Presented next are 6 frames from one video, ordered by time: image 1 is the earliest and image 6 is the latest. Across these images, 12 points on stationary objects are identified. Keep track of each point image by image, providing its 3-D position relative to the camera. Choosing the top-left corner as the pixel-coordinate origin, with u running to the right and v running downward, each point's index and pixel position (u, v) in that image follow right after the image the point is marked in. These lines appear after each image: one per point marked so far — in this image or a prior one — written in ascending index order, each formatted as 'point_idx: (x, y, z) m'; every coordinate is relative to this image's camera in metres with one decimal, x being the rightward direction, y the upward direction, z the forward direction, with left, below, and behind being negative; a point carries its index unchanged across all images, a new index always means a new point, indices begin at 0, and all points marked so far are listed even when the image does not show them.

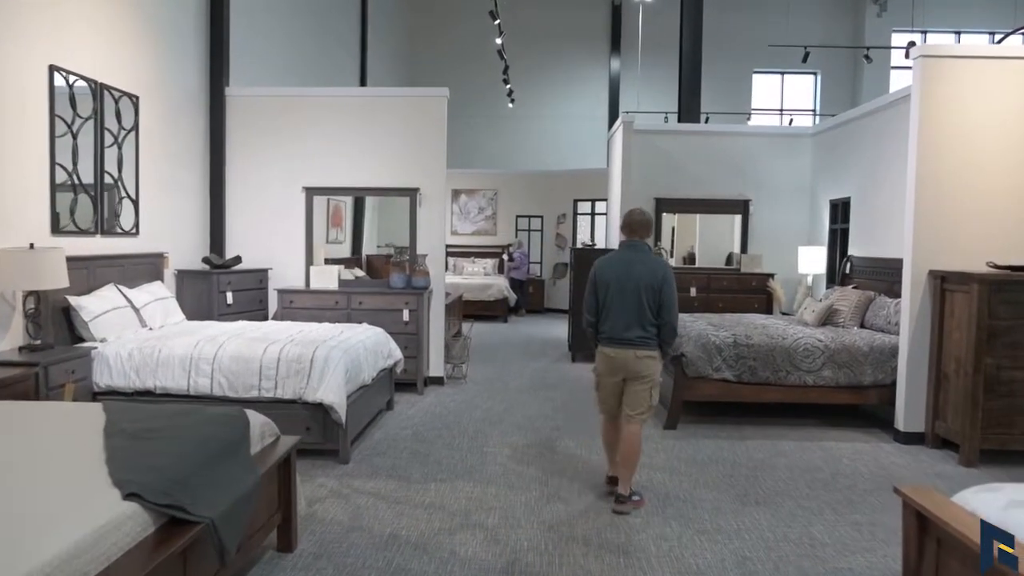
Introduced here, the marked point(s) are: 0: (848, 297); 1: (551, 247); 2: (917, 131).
0: (+2.6, -0.1, +5.7) m
1: (+0.7, +0.7, +13.1) m
2: (+2.5, +1.0, +4.6) m
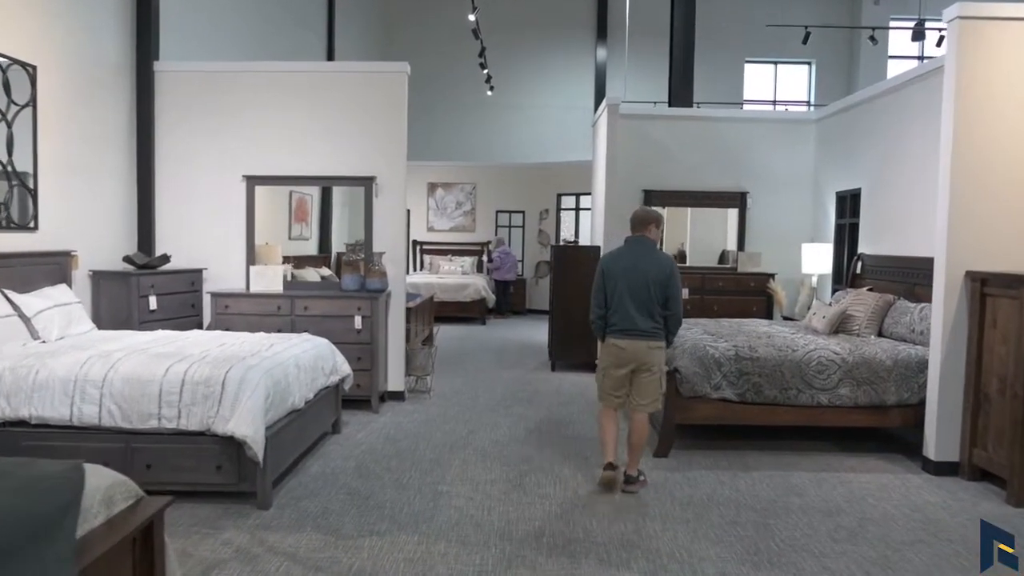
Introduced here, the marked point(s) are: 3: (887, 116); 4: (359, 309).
0: (+2.4, -0.1, +5.0) m
1: (+0.3, +0.7, +12.3) m
2: (+2.3, +1.0, +3.9) m
3: (+2.9, +1.3, +5.7) m
4: (-1.1, -0.1, +5.2) m
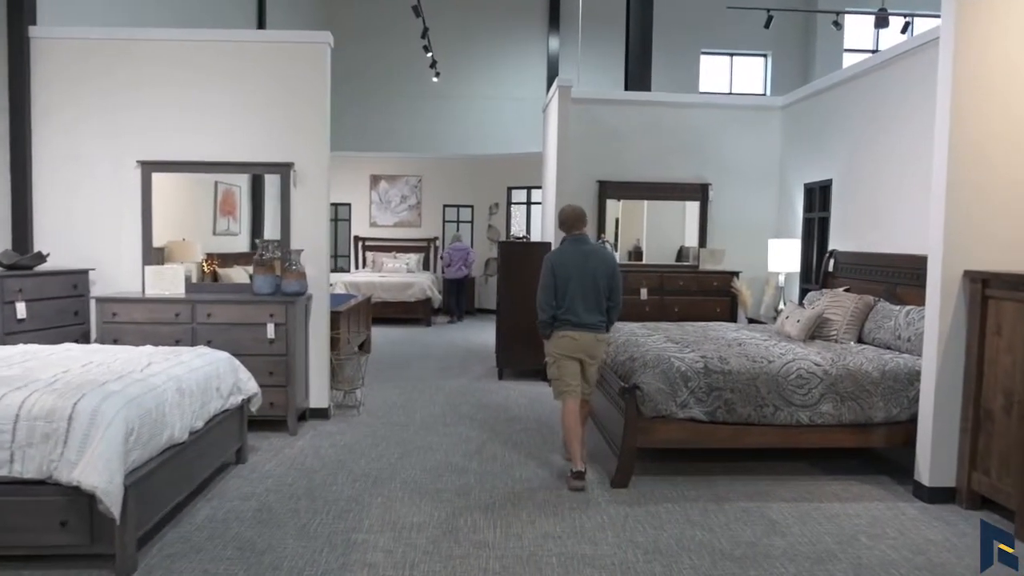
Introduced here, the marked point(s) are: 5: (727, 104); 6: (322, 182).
0: (+2.0, -0.1, +4.5) m
1: (-0.5, +0.7, +11.7) m
2: (+2.0, +1.0, +3.4) m
3: (+2.5, +1.3, +5.2) m
4: (-1.5, -0.2, +4.5) m
5: (+1.9, +1.6, +6.5) m
6: (-1.2, +0.7, +4.8) m
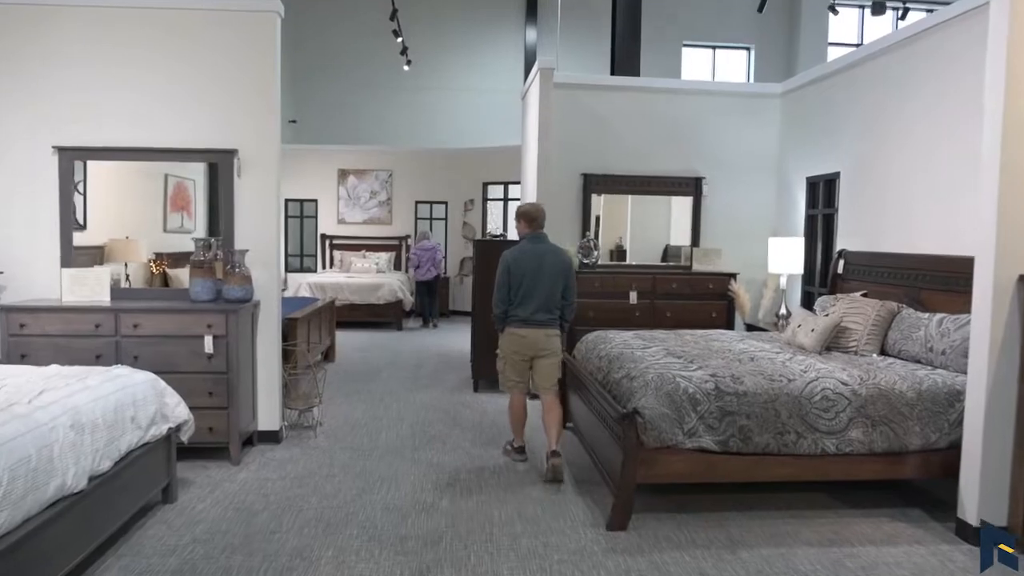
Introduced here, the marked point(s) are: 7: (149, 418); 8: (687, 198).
0: (+1.9, -0.1, +4.0) m
1: (-0.8, +0.7, +11.1) m
2: (+1.9, +0.9, +2.9) m
3: (+2.3, +1.3, +4.7) m
4: (-1.6, -0.2, +3.8) m
5: (+1.7, +1.6, +6.0) m
6: (-1.4, +0.7, +4.2) m
7: (-1.5, -0.5, +3.1) m
8: (+1.4, +0.7, +6.1) m
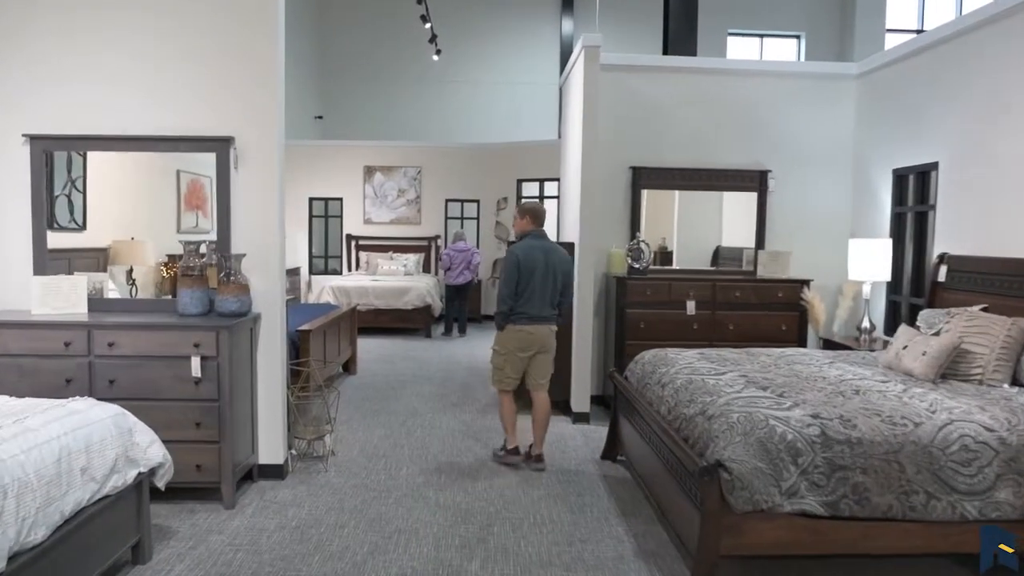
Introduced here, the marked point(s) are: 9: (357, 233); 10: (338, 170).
0: (+2.1, -0.2, +3.3) m
1: (-0.3, +0.7, +10.5) m
2: (+2.1, +0.9, +2.2) m
3: (+2.5, +1.2, +3.9) m
4: (-1.4, -0.3, +3.2) m
5: (+2.0, +1.5, +5.3) m
6: (-1.2, +0.6, +3.6) m
7: (-1.4, -0.6, +2.5) m
8: (+1.7, +0.7, +5.4) m
9: (-2.2, +0.8, +10.4) m
10: (-2.4, +1.6, +10.3) m
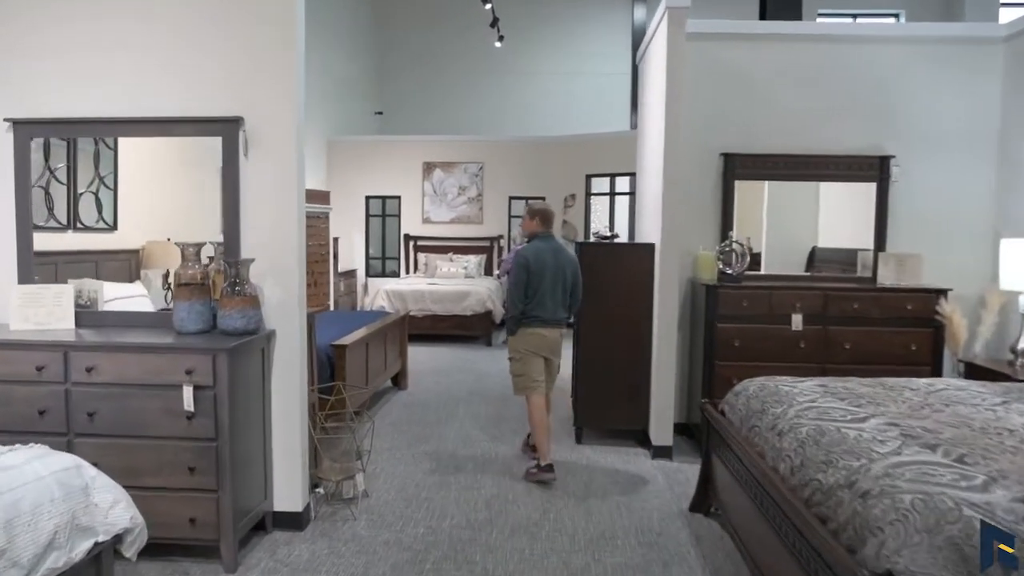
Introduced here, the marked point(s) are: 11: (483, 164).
0: (+2.3, -0.2, +2.3) m
1: (+0.6, +0.6, +9.7) m
2: (+2.2, +0.8, +1.3) m
3: (+2.8, +1.2, +3.0) m
4: (-1.1, -0.3, +2.6) m
5: (+2.4, +1.5, +4.4) m
6: (-0.9, +0.6, +3.0) m
7: (-1.2, -0.6, +1.9) m
8: (+2.1, +0.6, +4.5) m
9: (-1.3, +0.7, +9.8) m
10: (-1.5, +1.6, +9.8) m
11: (-0.4, +1.6, +9.7) m
